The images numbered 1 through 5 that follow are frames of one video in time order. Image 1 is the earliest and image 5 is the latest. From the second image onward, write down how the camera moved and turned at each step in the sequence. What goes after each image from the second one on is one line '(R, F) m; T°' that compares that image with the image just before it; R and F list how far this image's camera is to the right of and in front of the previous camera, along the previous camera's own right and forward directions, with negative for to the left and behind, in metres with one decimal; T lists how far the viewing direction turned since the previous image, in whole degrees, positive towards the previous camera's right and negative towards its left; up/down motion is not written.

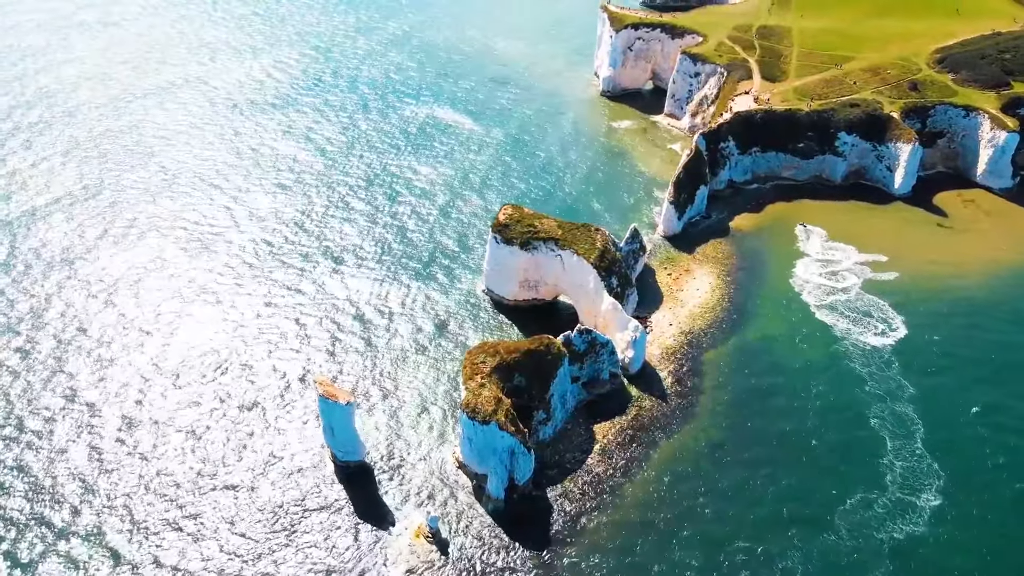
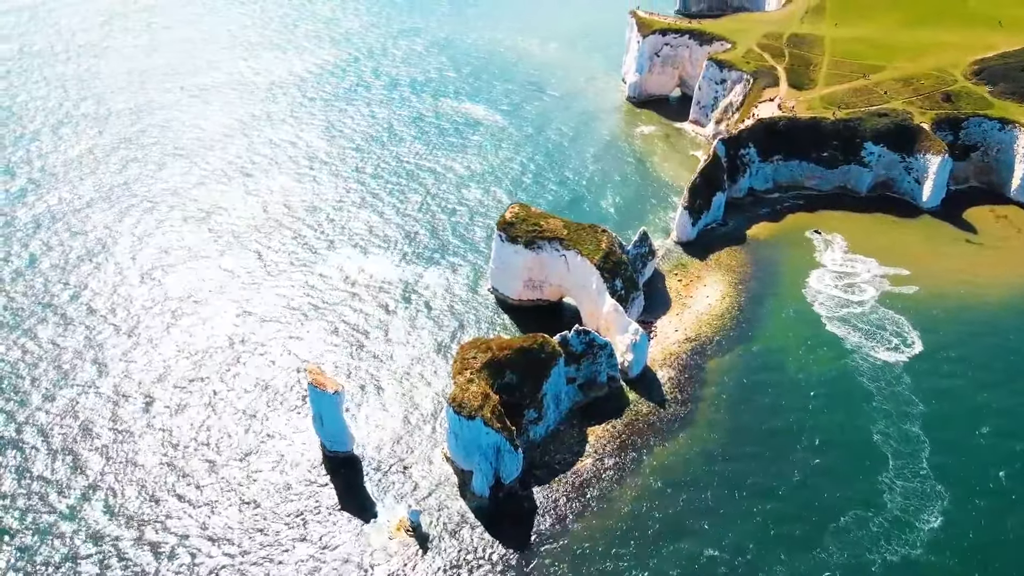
(+3.0, +0.6) m; -3°
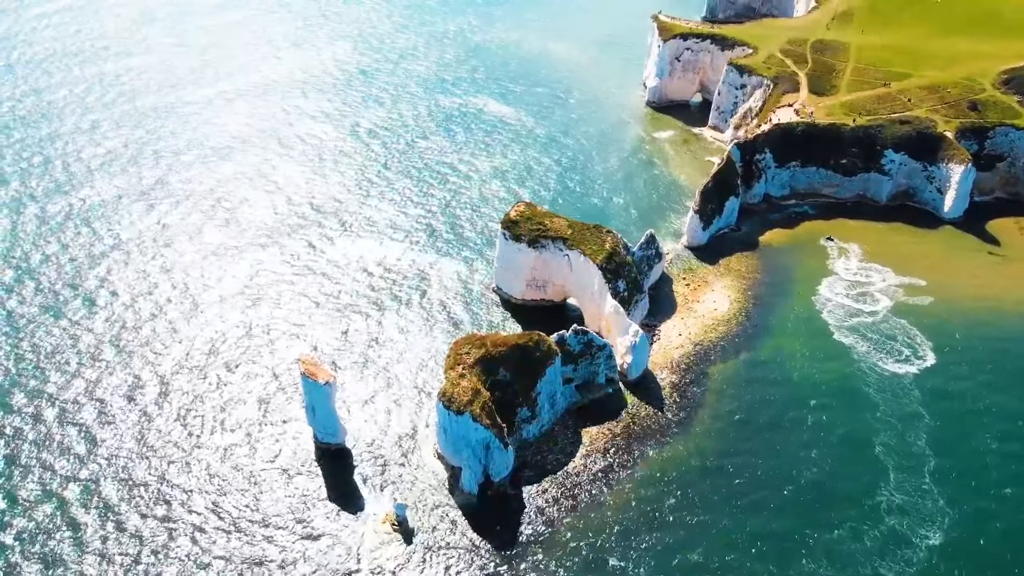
(+2.3, +0.5) m; -3°
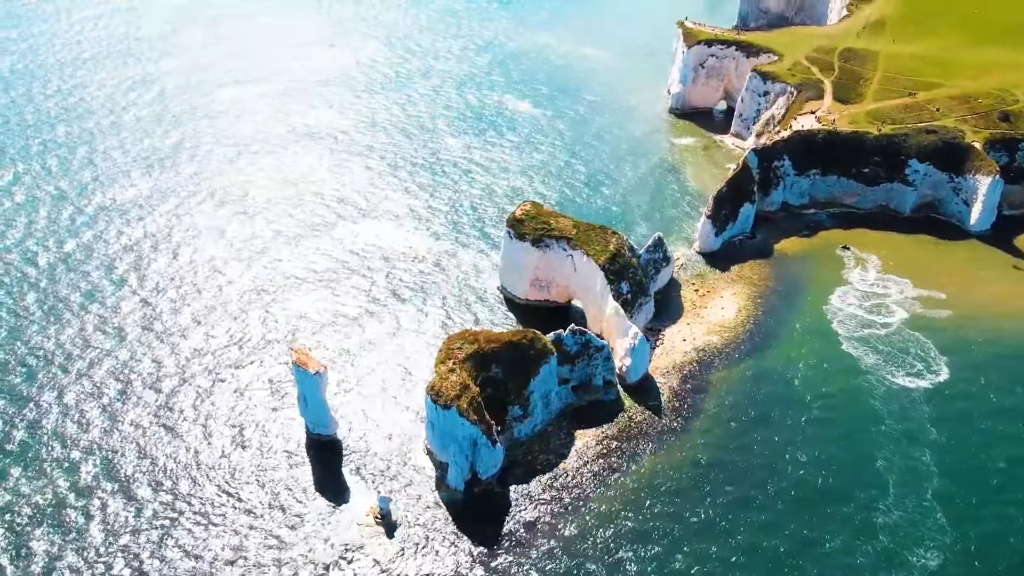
(+2.6, +0.6) m; -3°
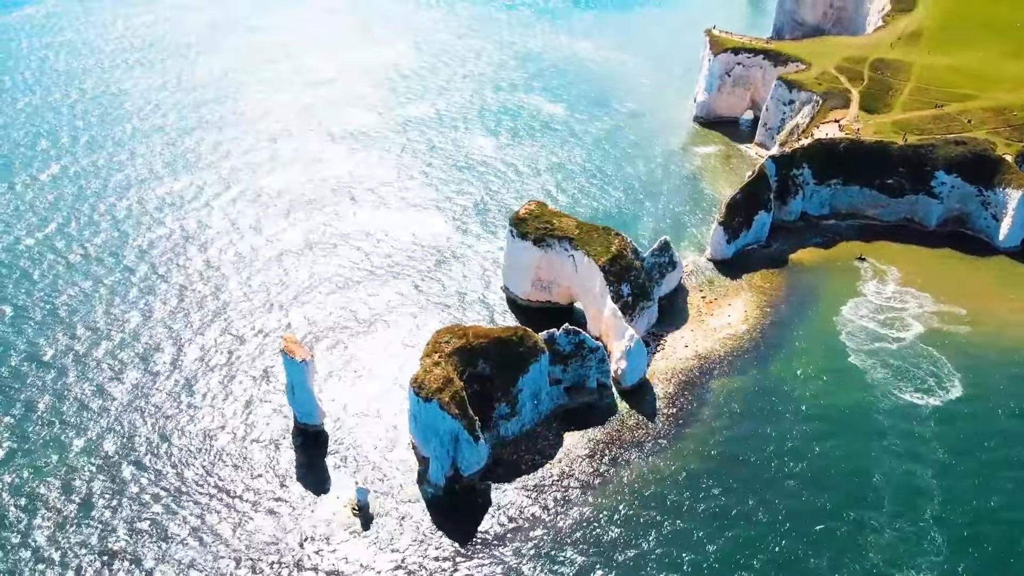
(+3.2, +0.8) m; -3°
